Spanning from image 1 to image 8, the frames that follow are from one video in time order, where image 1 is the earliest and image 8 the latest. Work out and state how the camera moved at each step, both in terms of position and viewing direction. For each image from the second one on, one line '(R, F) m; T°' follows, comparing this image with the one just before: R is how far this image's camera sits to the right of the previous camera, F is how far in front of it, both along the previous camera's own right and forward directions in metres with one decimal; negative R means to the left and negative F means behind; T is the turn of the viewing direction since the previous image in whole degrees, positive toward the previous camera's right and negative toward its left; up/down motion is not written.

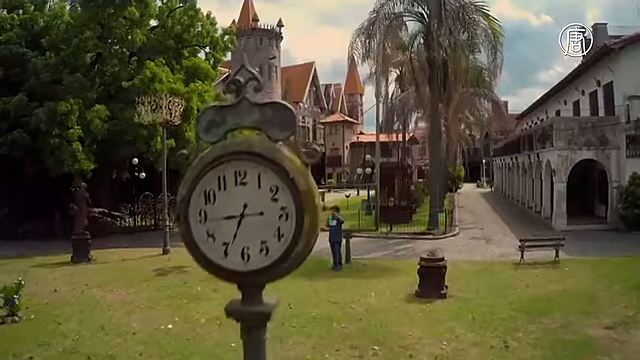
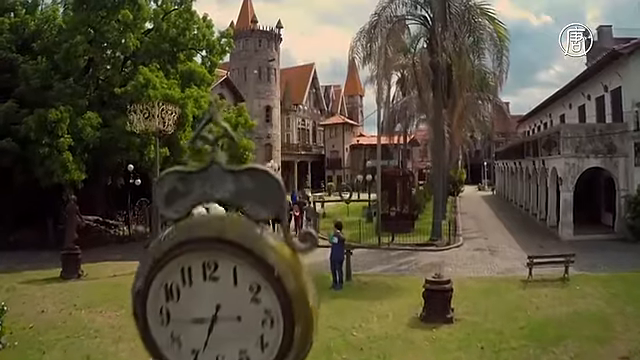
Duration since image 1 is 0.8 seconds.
(0.0, +0.5) m; 0°
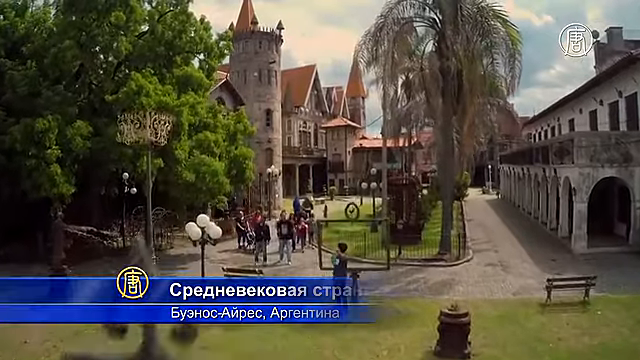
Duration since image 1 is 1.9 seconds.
(0.0, +0.8) m; 0°
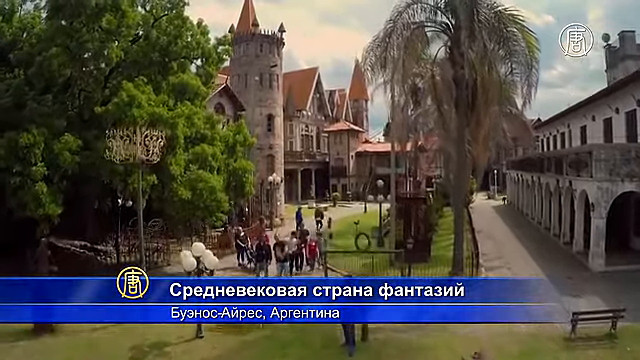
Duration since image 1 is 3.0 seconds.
(-0.1, +0.9) m; 0°
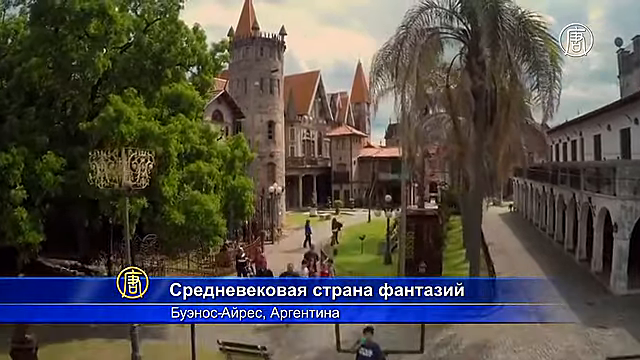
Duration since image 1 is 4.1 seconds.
(-0.1, +1.1) m; 0°
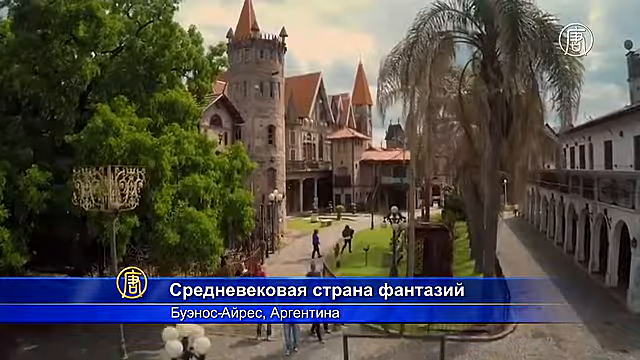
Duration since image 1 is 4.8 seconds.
(-0.1, +0.9) m; 0°
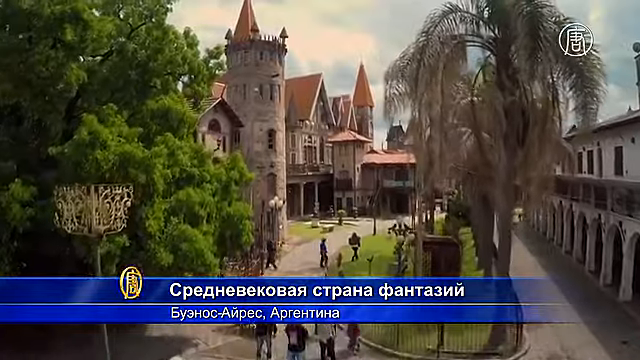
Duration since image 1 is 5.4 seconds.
(-0.1, +0.8) m; 0°
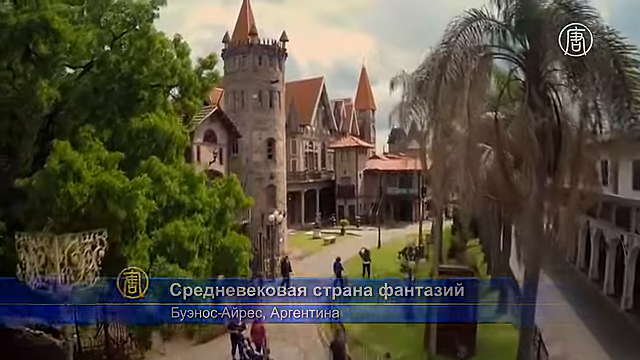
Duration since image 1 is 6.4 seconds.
(-0.1, +1.4) m; 0°
